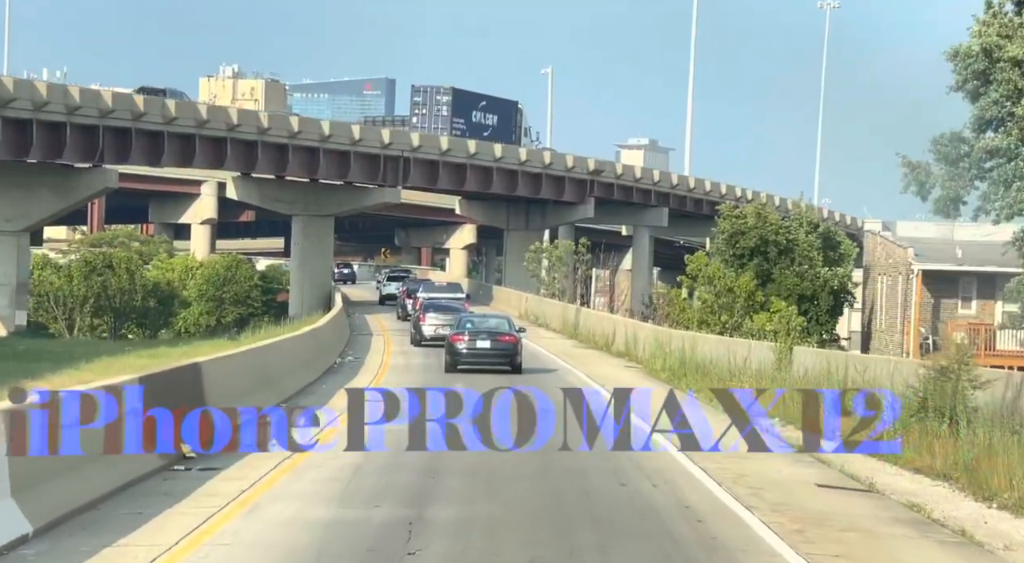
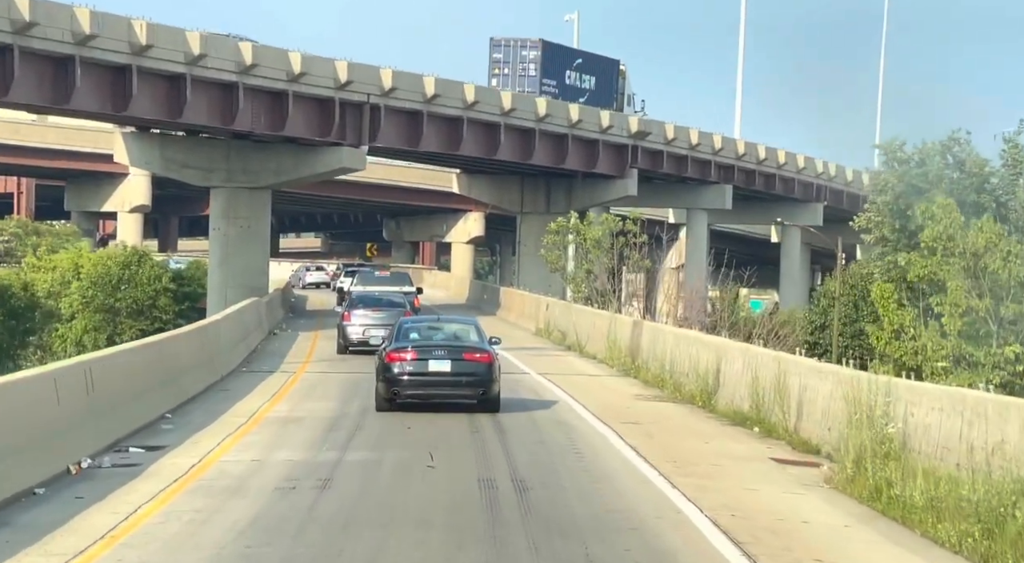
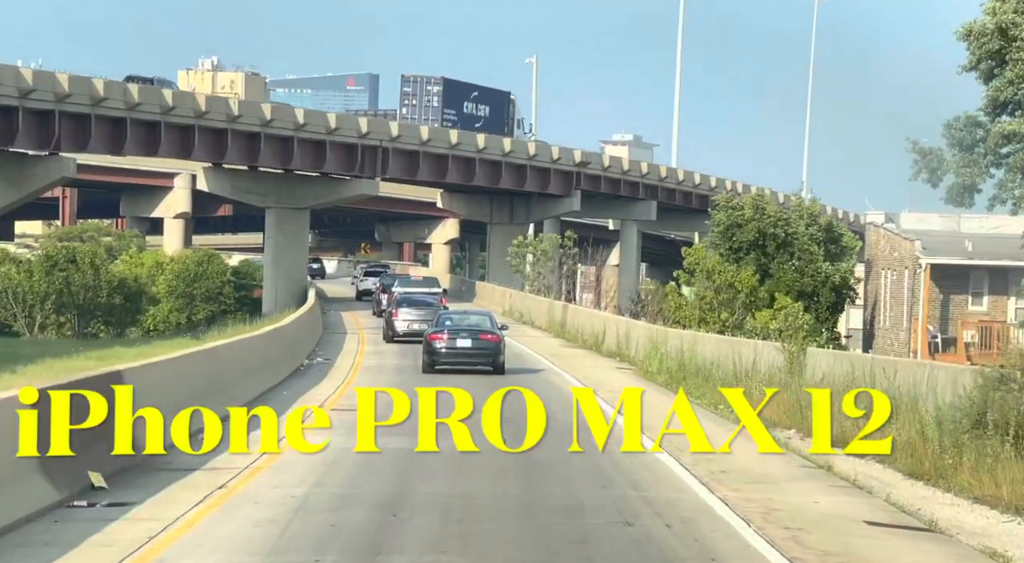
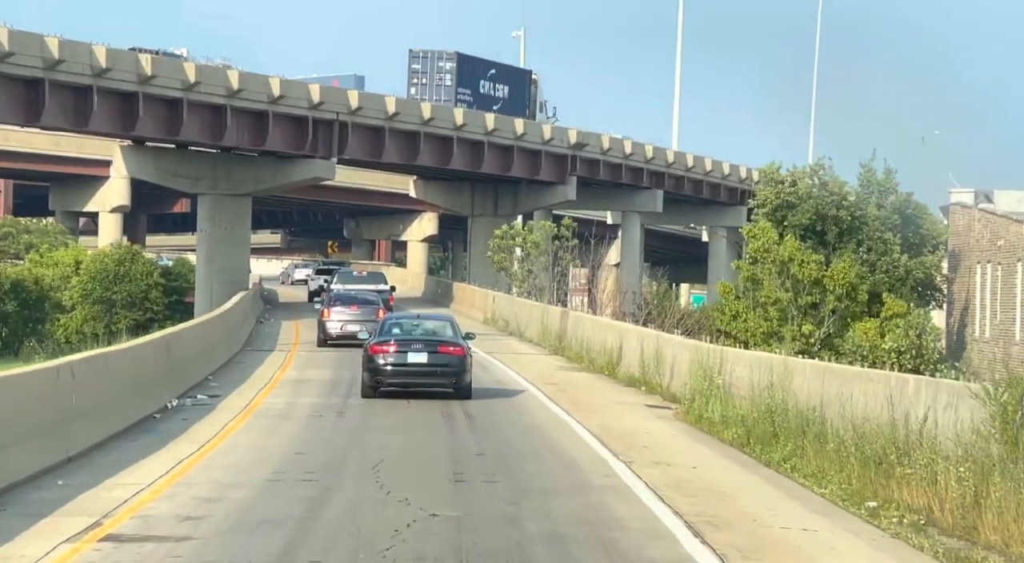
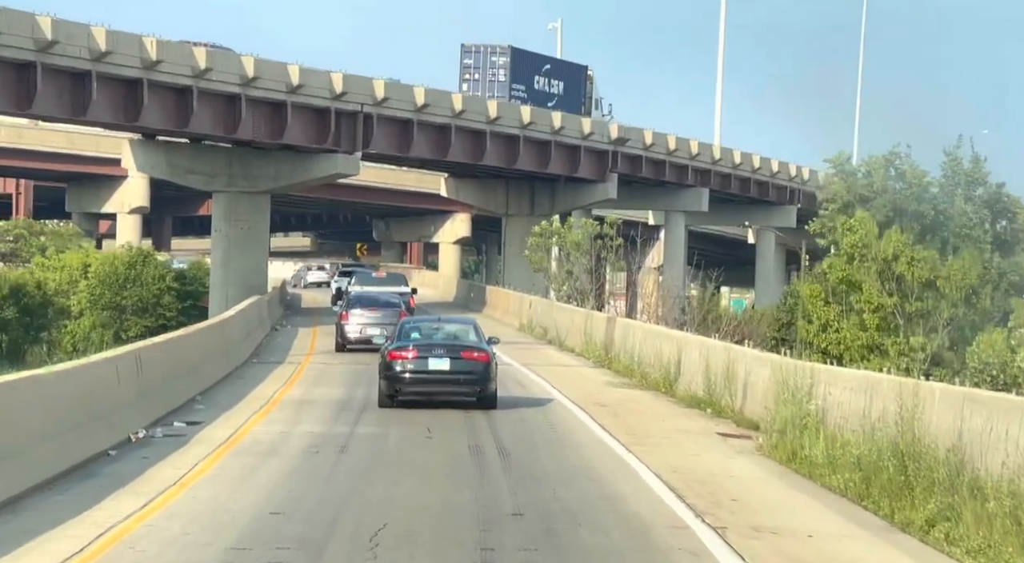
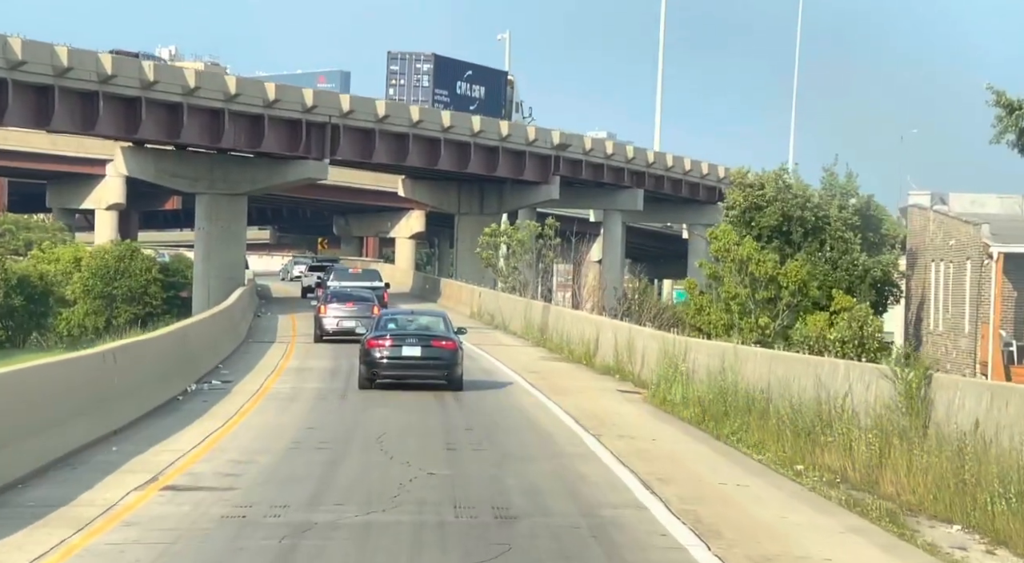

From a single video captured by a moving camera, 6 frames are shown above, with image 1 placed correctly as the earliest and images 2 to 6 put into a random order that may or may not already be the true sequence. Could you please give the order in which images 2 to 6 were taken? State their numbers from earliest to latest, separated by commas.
3, 6, 4, 5, 2
